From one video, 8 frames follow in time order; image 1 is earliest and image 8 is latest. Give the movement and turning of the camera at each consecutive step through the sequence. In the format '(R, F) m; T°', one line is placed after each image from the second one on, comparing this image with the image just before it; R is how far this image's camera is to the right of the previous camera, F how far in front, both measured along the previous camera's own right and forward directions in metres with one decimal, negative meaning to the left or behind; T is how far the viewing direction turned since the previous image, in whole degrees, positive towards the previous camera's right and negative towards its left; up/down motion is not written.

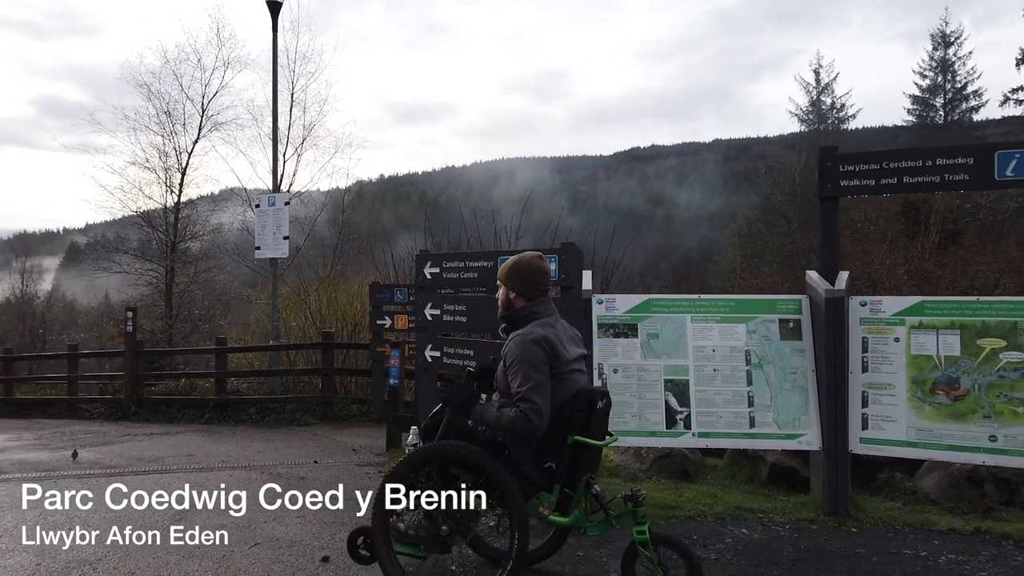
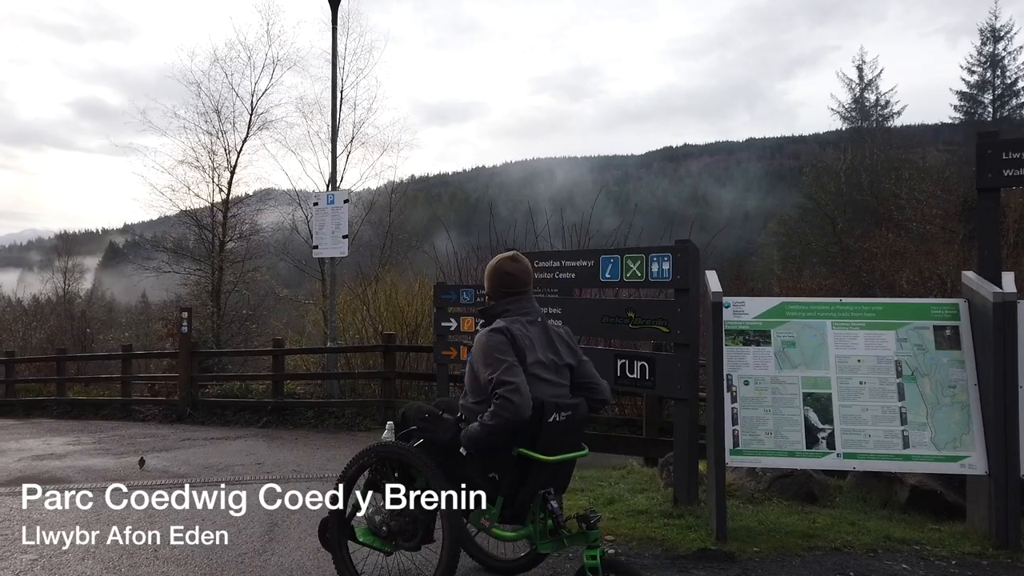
(-0.5, +0.5) m; -2°
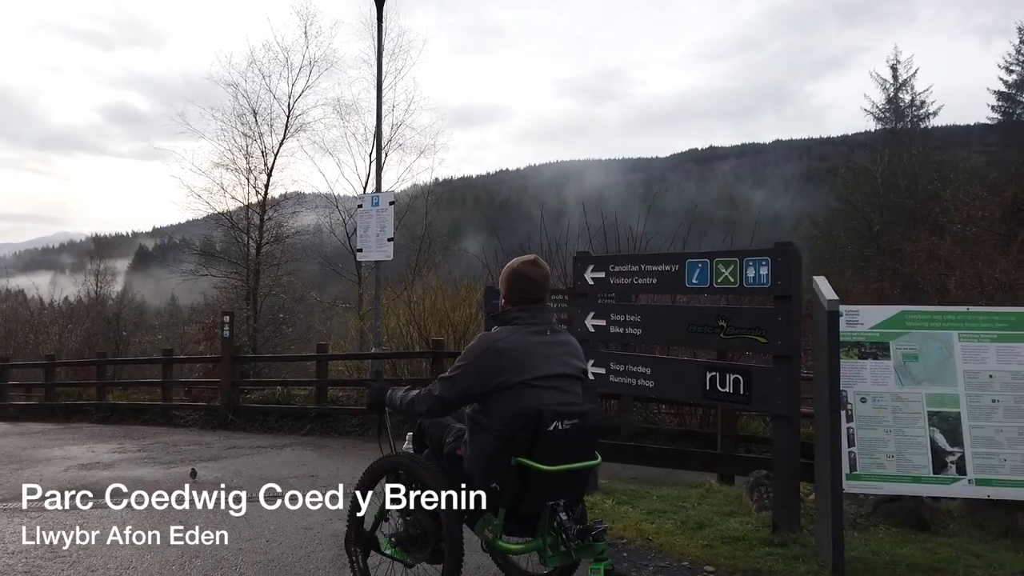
(-0.4, +0.4) m; -2°
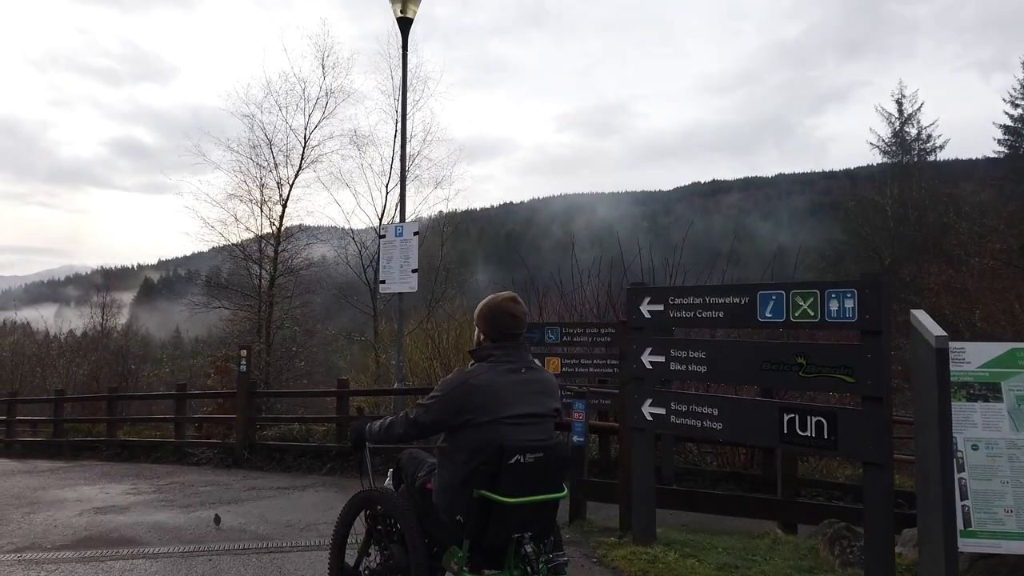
(-0.4, +0.4) m; 0°
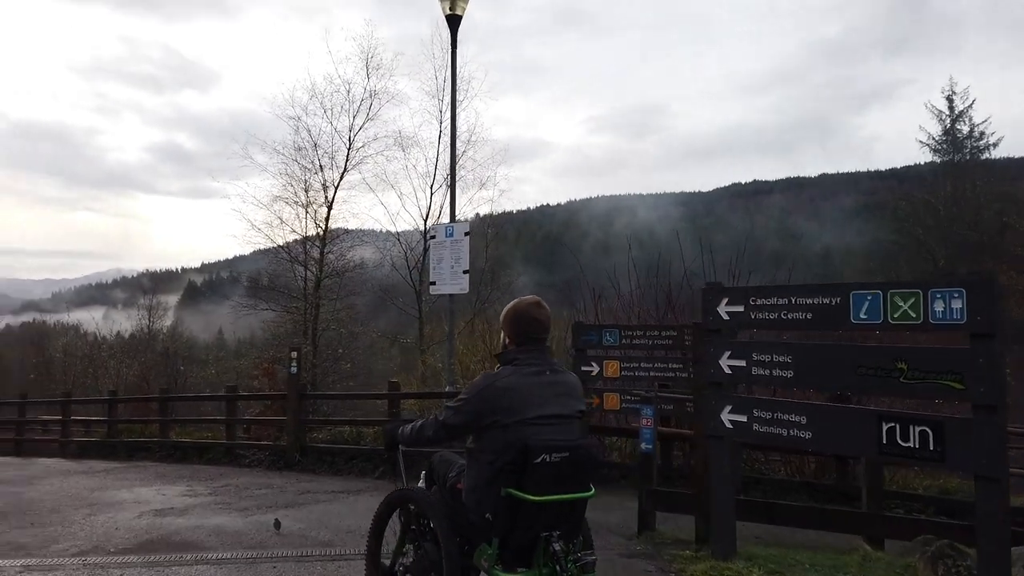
(-0.2, +0.2) m; -3°
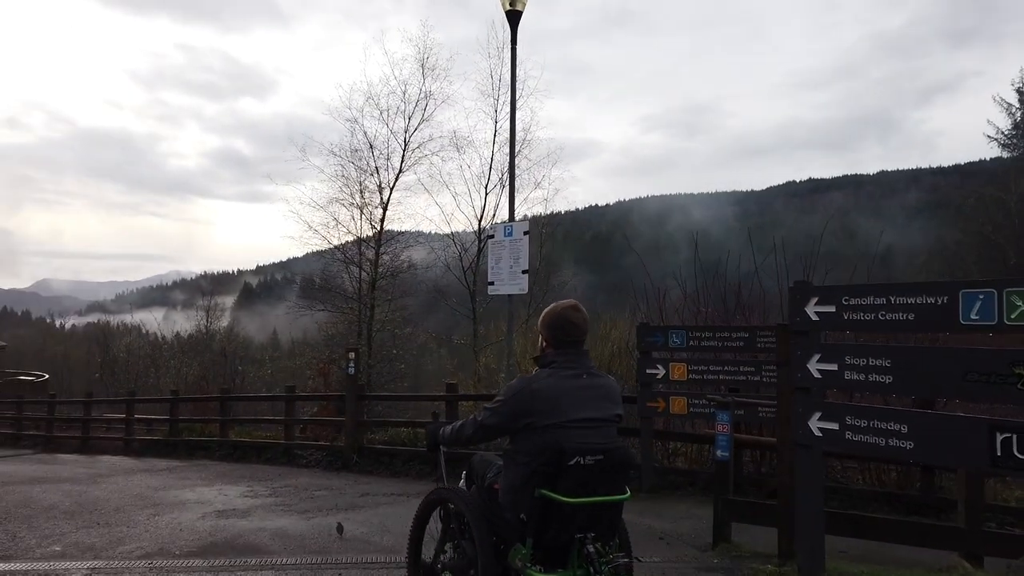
(-0.2, +0.2) m; -4°
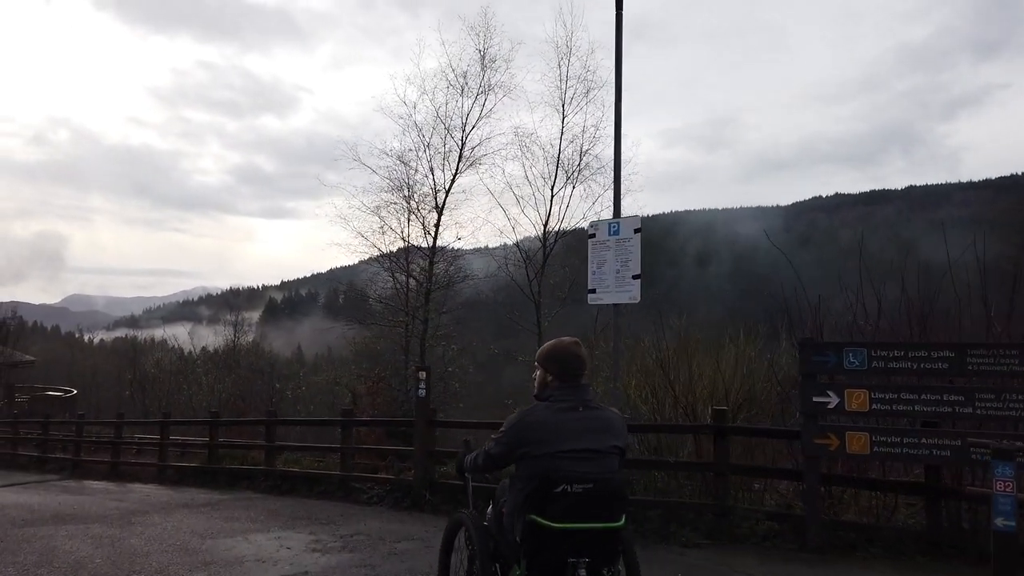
(-1.0, +1.7) m; -2°
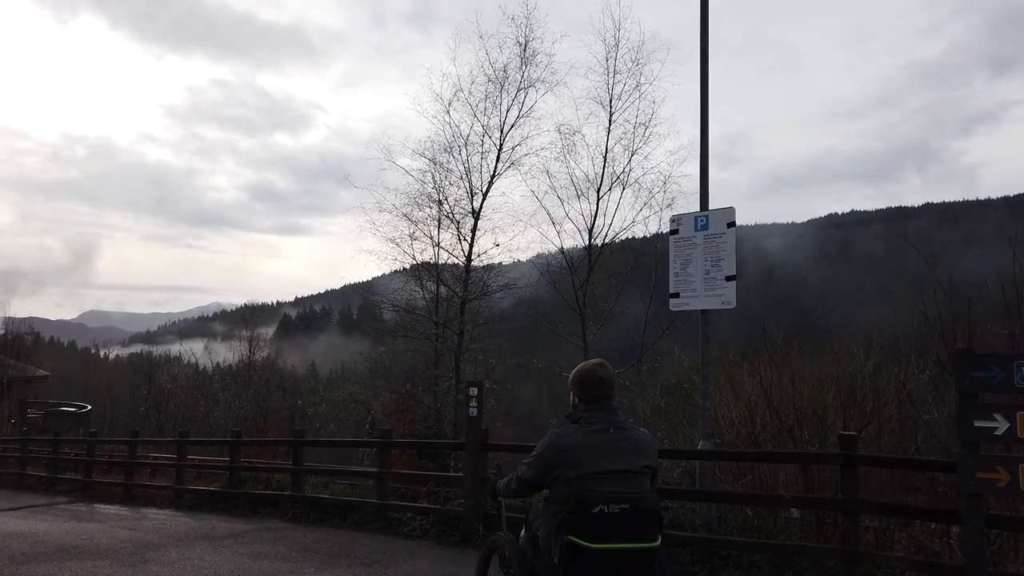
(-0.6, +1.2) m; -1°
